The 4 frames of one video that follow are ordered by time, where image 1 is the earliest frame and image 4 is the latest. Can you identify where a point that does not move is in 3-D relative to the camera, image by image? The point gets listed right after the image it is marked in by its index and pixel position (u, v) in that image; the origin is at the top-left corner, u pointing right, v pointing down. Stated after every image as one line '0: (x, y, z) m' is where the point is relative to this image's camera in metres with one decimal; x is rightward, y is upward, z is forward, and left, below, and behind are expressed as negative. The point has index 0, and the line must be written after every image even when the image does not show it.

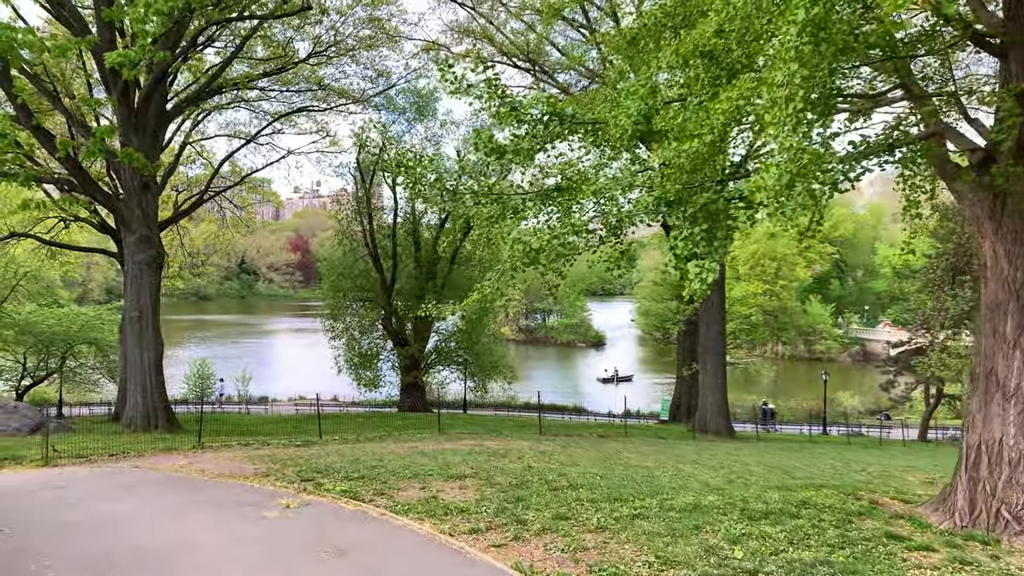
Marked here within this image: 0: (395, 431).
0: (-1.9, -2.4, +10.7) m
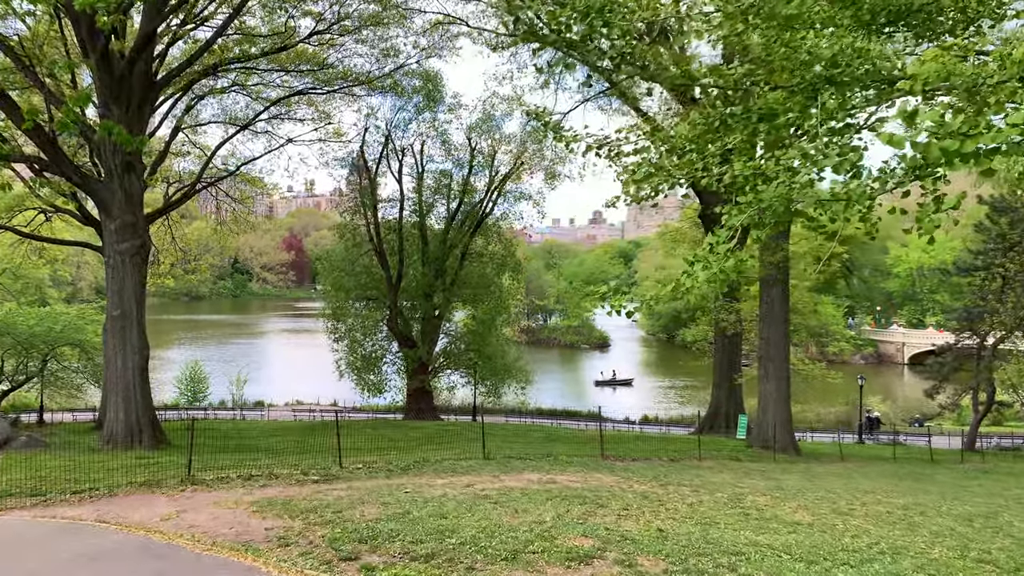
0: (-1.2, -2.3, +8.9) m
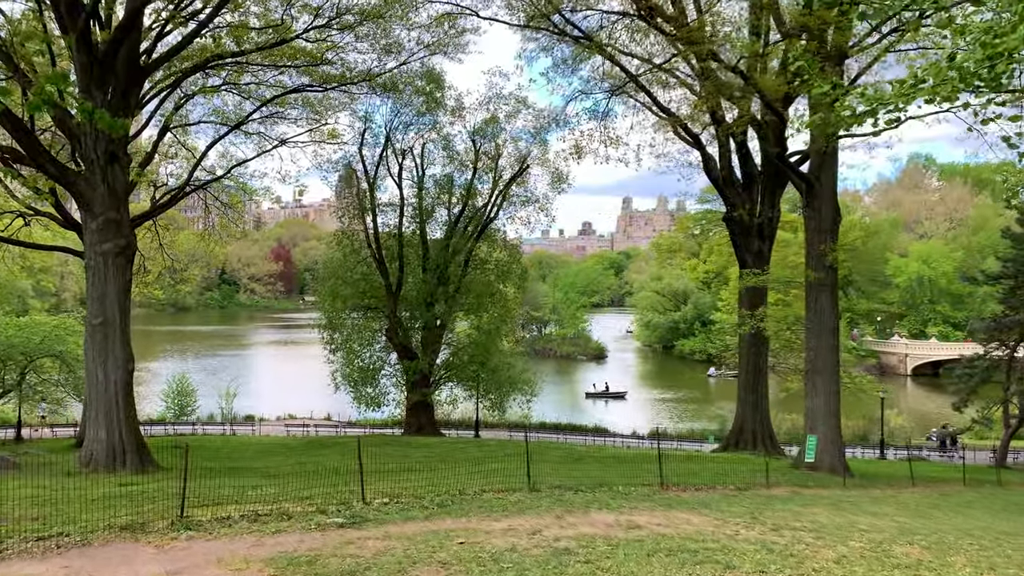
0: (-0.7, -2.3, +7.7) m
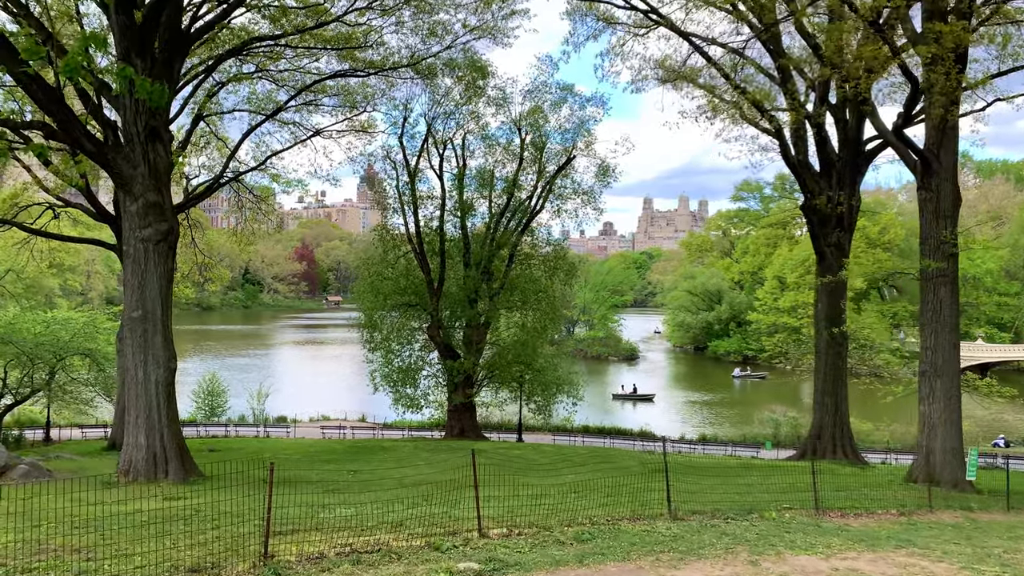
0: (+0.5, -2.1, +6.5) m
